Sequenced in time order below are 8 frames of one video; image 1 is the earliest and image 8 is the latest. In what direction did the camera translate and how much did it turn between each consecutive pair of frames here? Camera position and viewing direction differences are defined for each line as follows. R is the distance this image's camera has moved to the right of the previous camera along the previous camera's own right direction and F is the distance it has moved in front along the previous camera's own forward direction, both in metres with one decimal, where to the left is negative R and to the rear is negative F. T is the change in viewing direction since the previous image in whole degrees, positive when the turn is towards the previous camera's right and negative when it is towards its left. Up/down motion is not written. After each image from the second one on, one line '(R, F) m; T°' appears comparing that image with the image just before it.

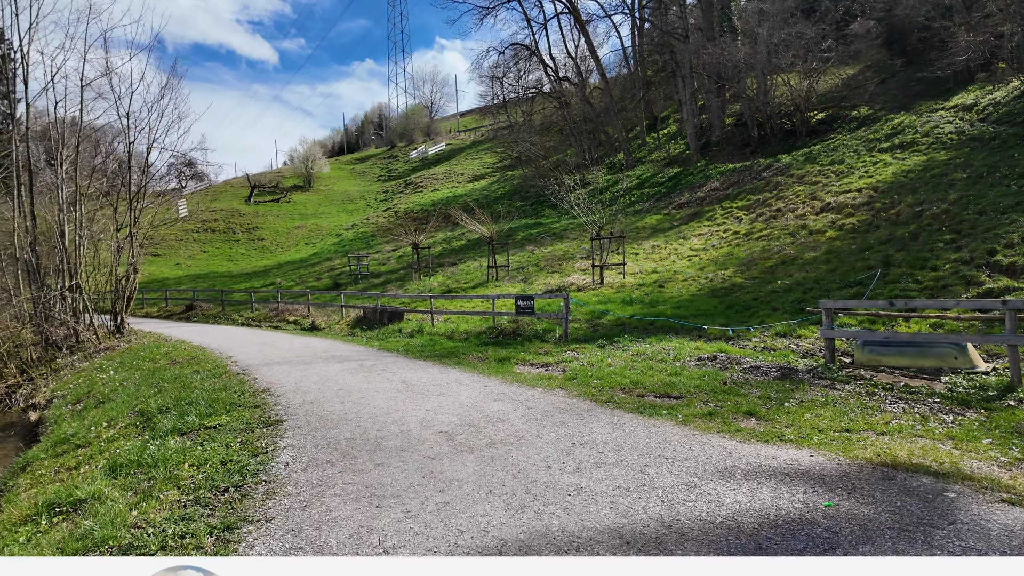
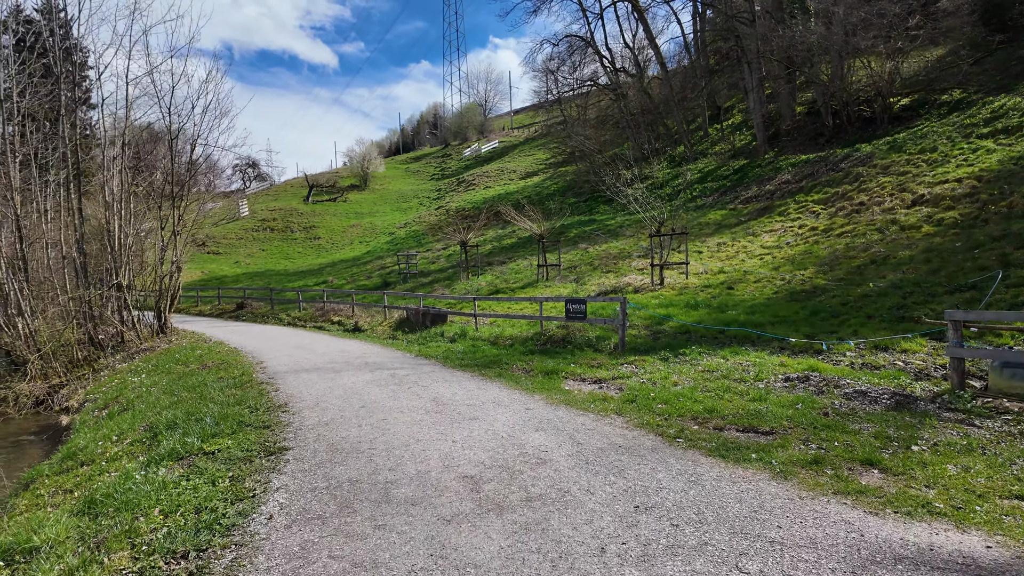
(+0.1, +1.1) m; -5°
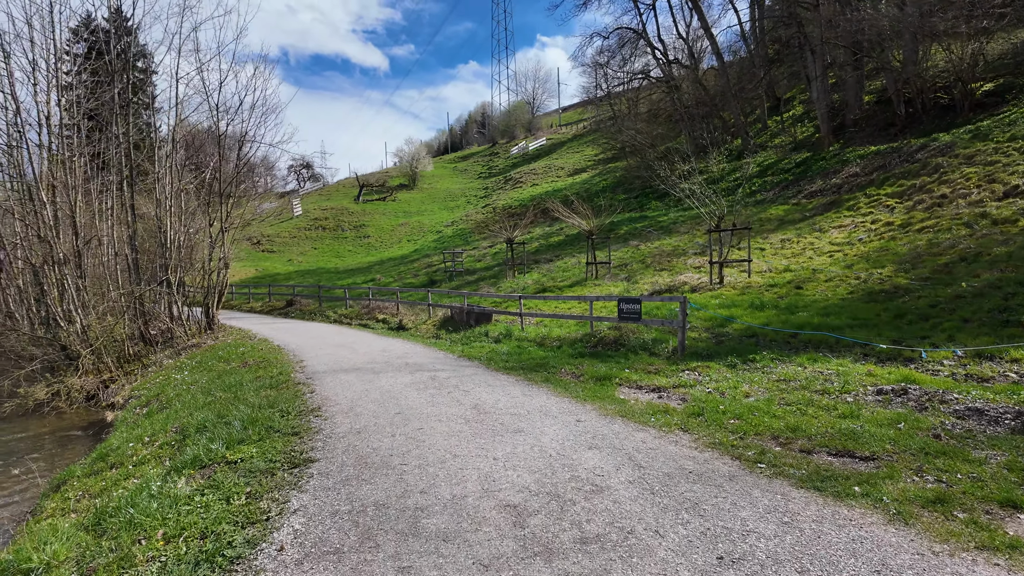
(0.0, +0.6) m; -5°
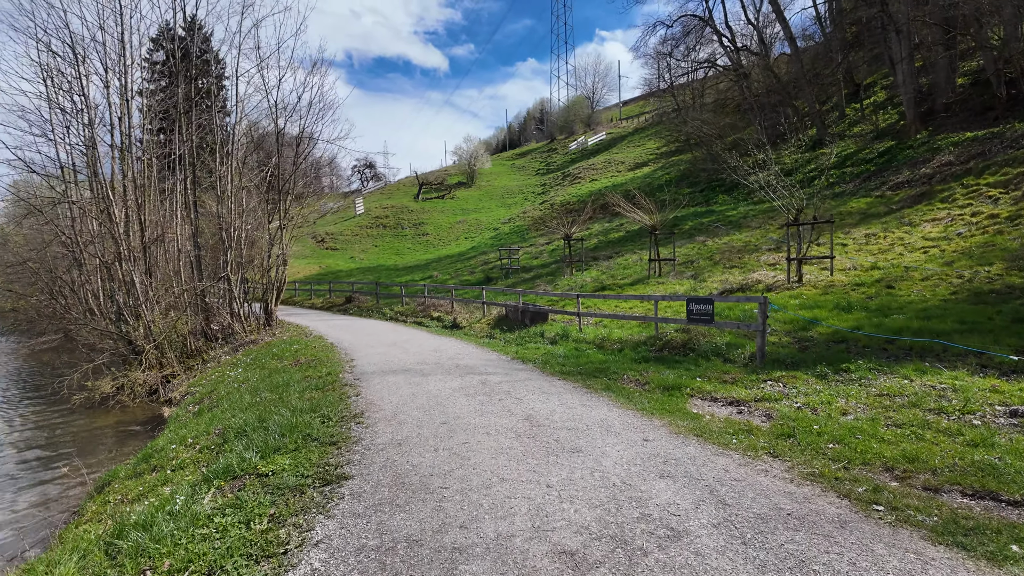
(0.0, +0.6) m; -6°
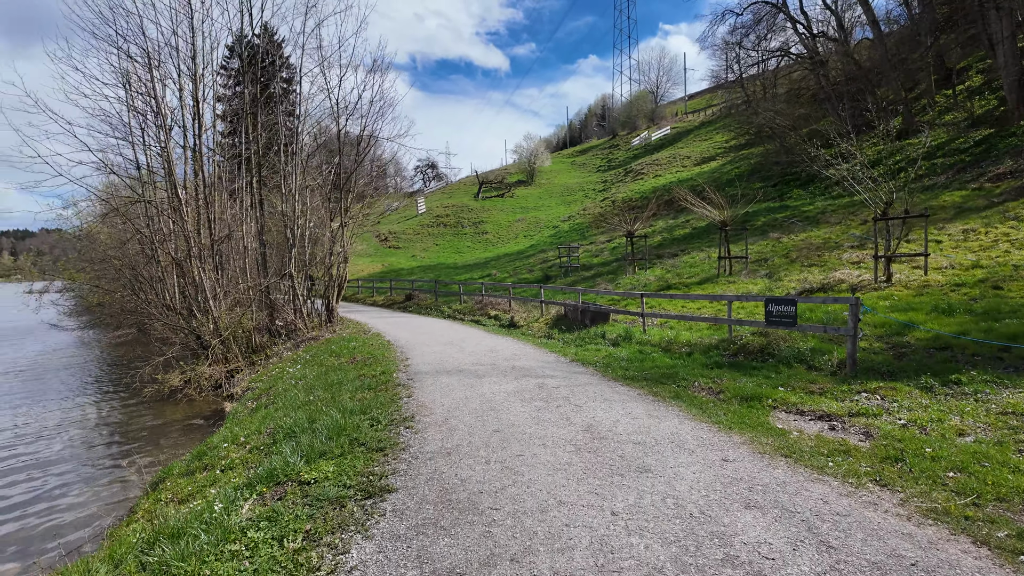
(0.0, +0.4) m; -6°
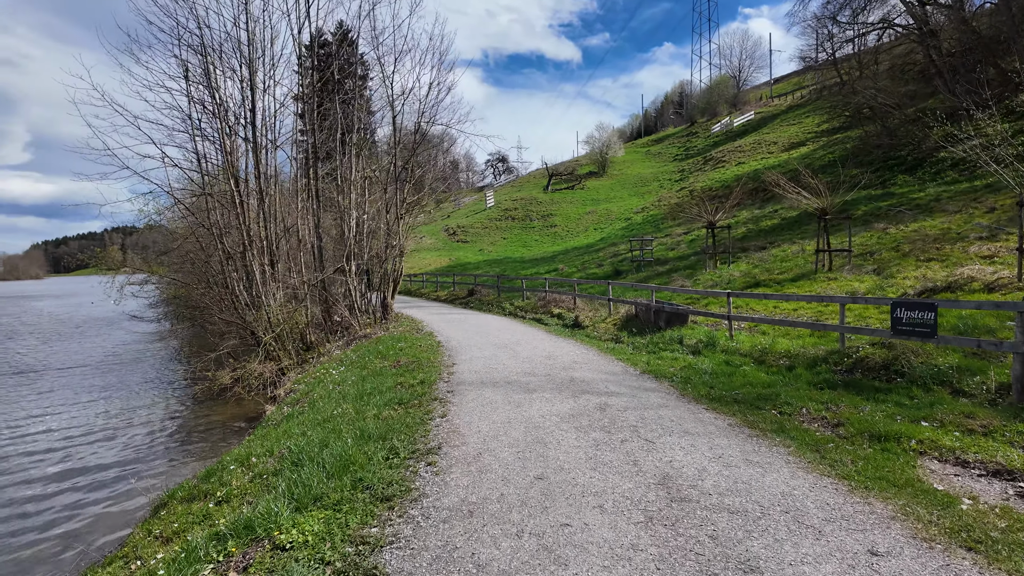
(+0.1, +1.2) m; -7°
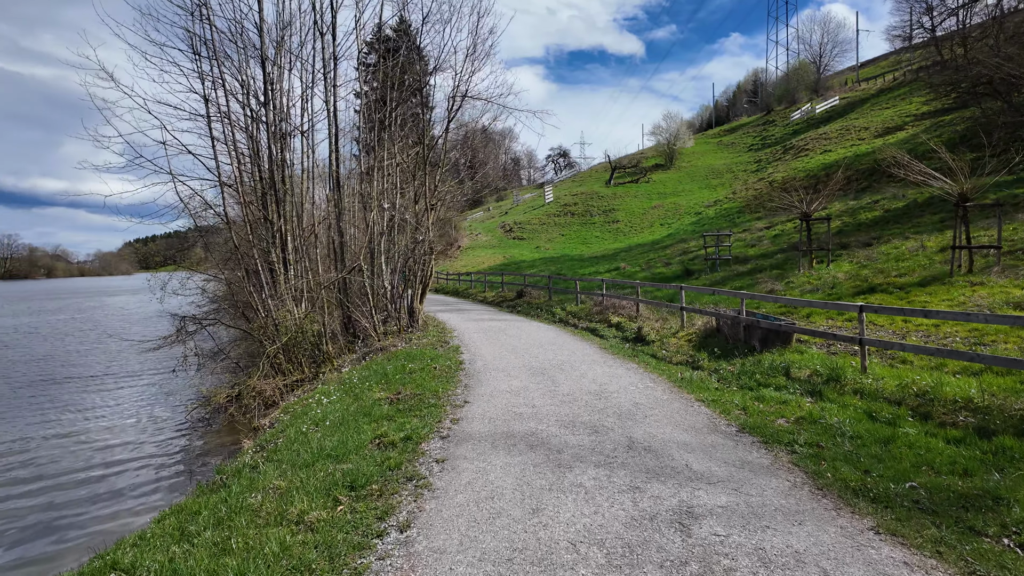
(+0.3, +2.3) m; -6°
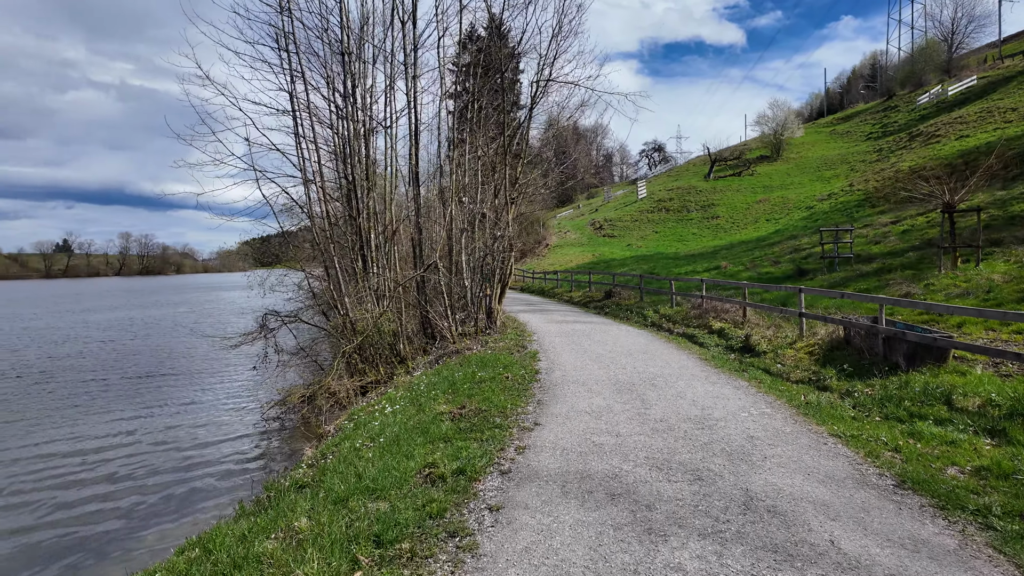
(+0.1, +0.9) m; -9°
